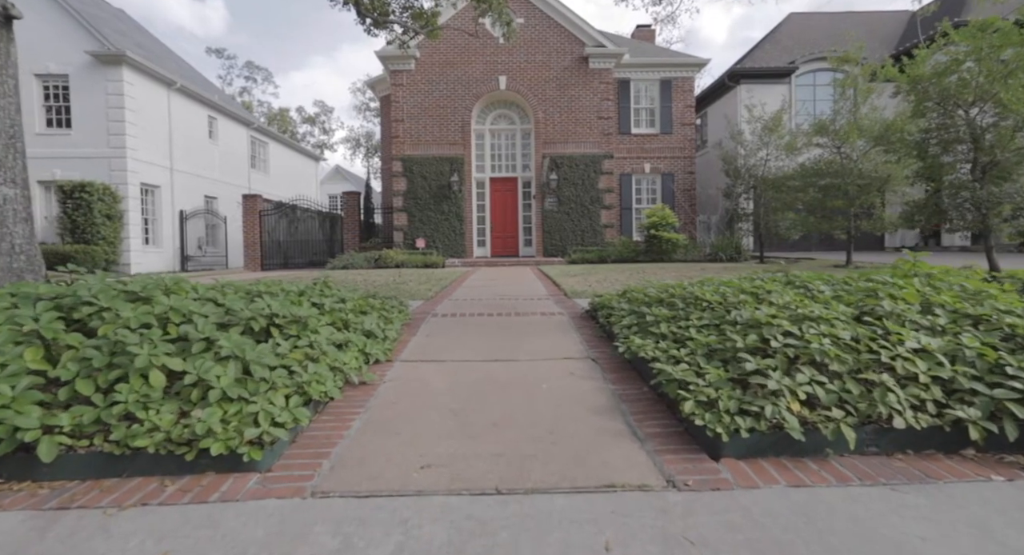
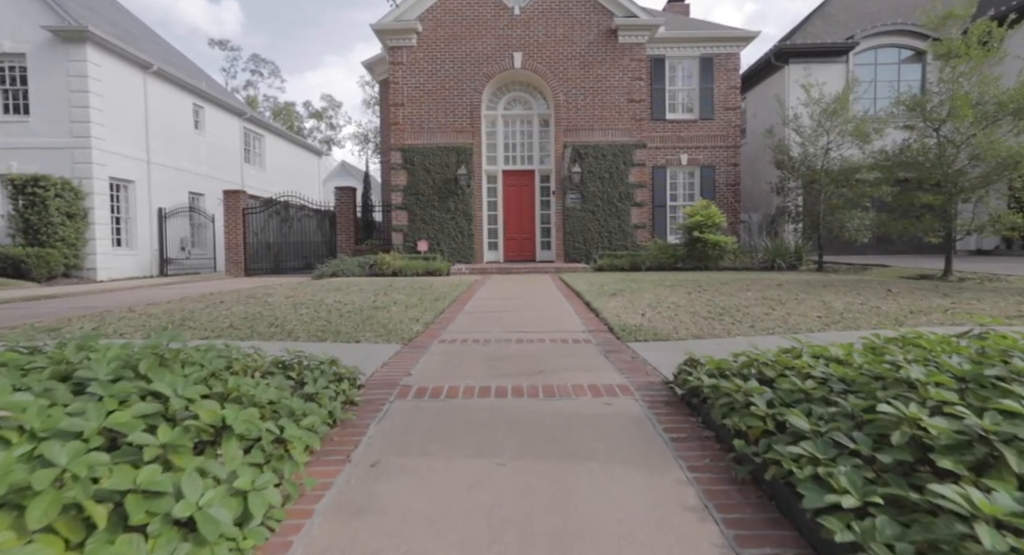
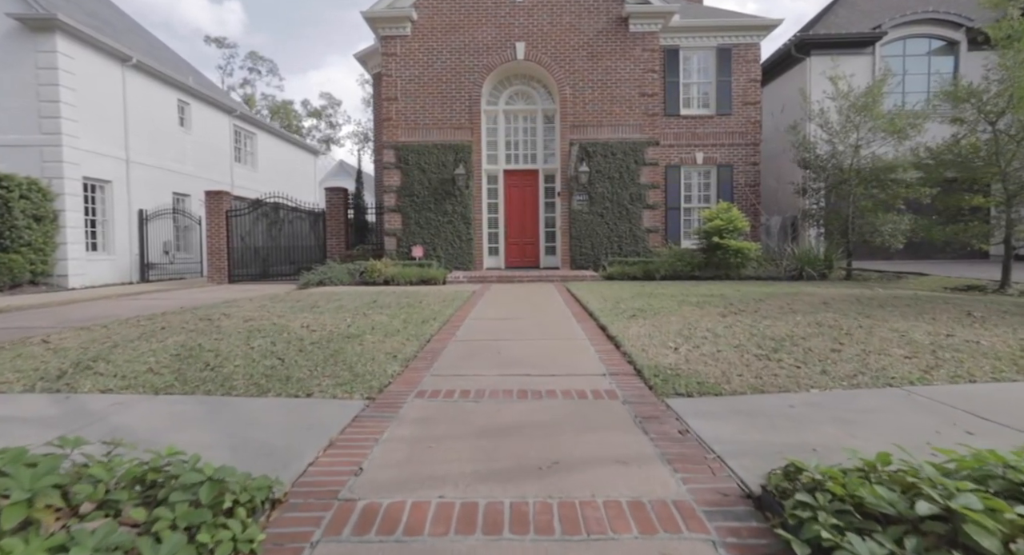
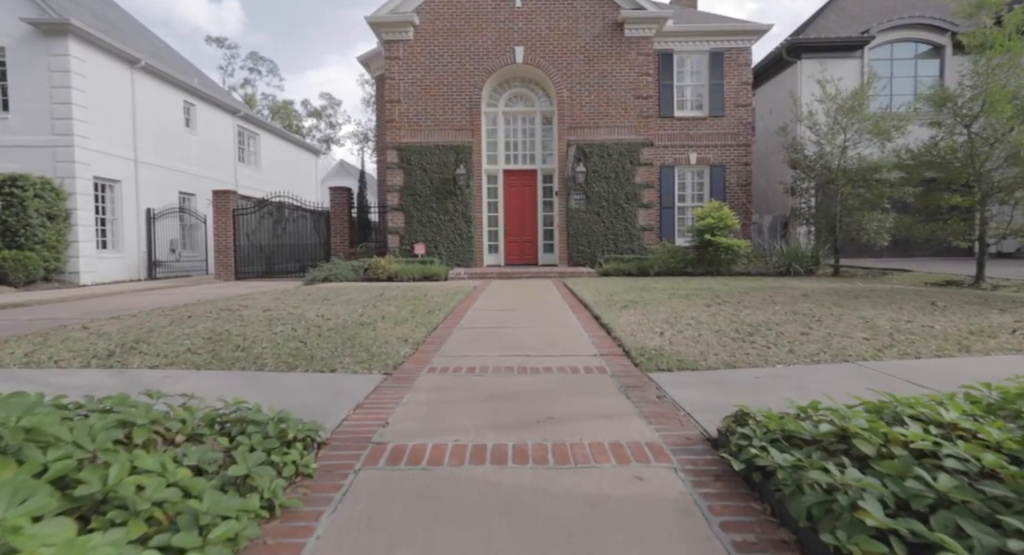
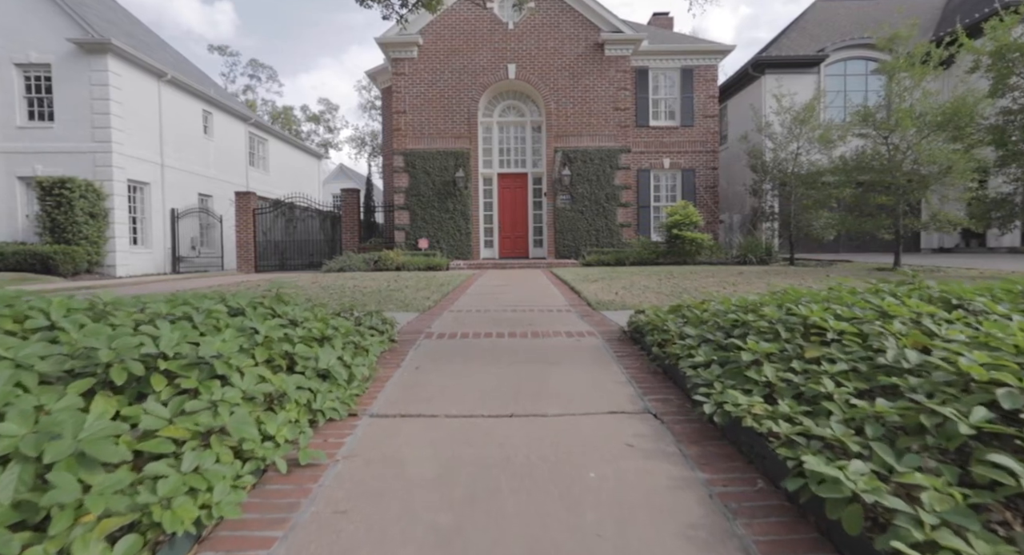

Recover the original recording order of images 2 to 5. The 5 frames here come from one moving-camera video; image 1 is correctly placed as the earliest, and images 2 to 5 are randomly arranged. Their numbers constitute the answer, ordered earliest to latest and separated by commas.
5, 2, 4, 3
